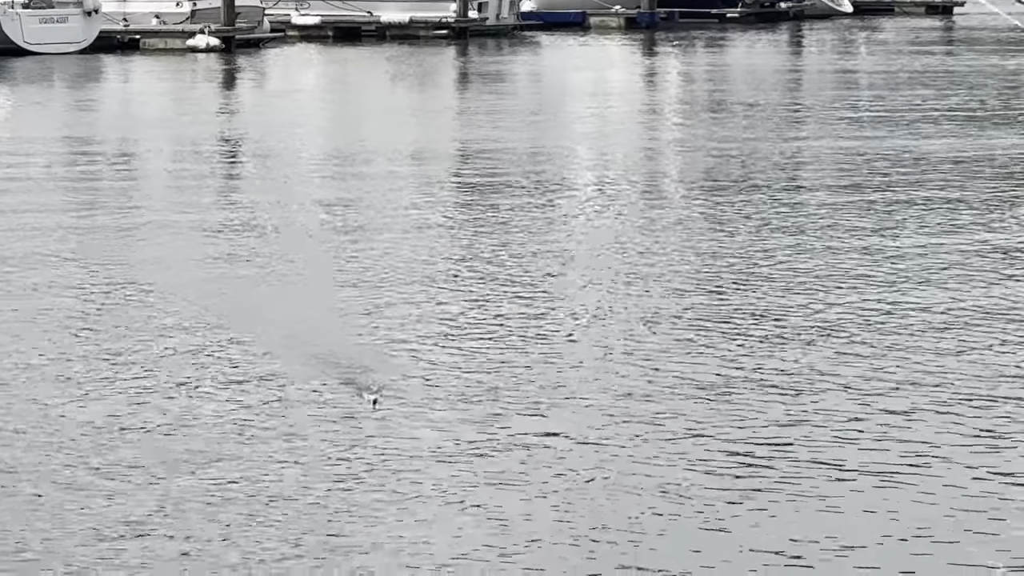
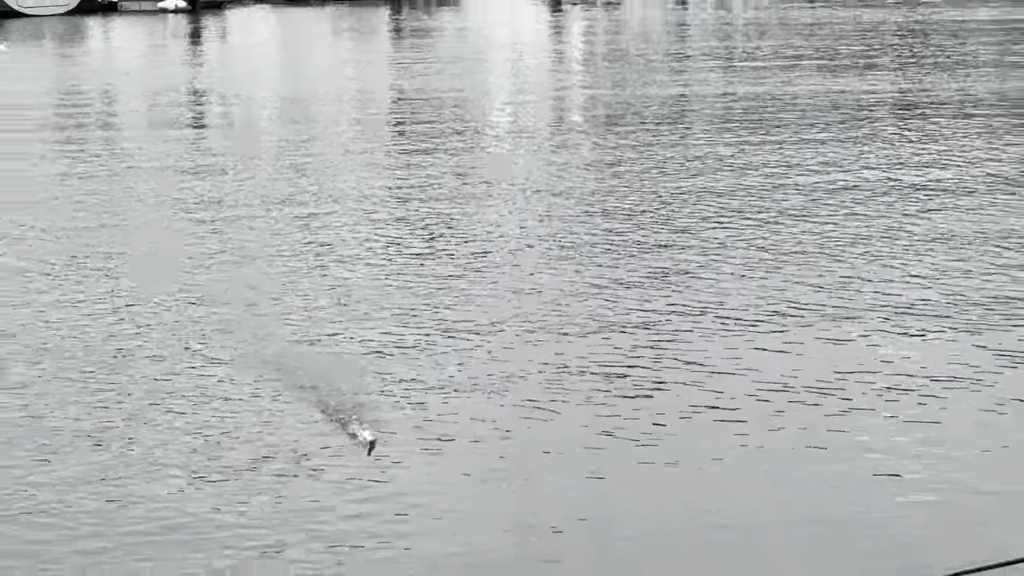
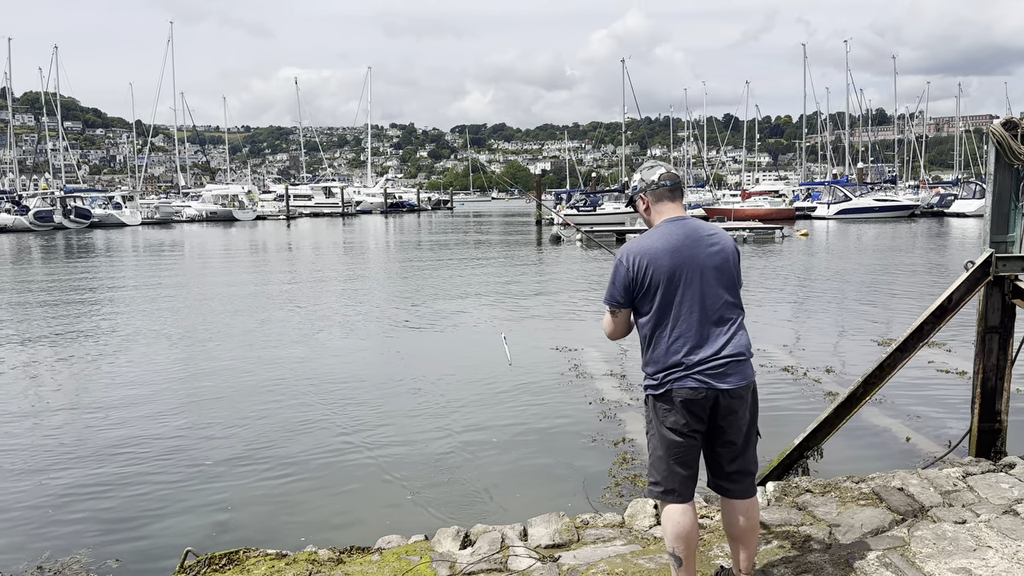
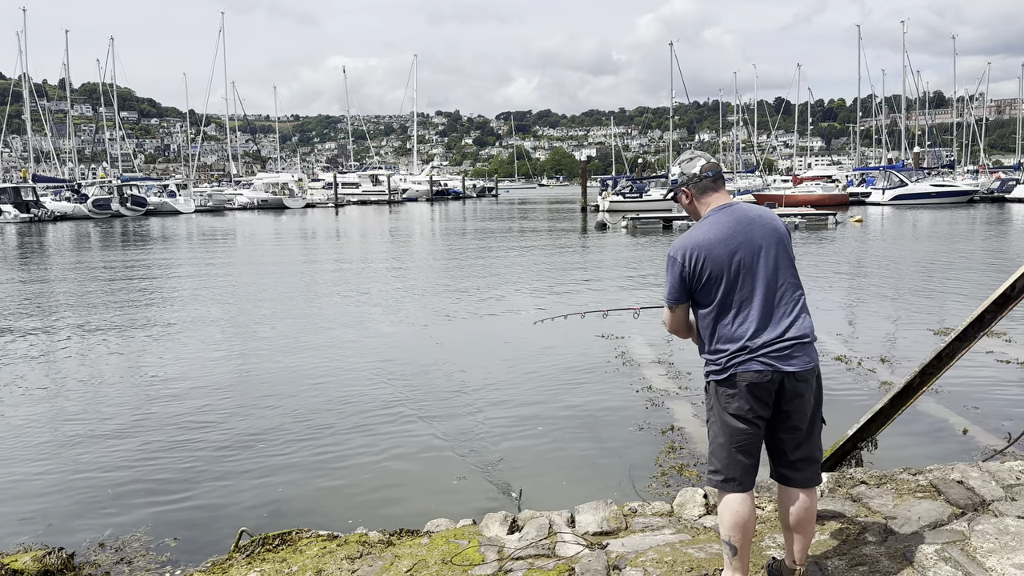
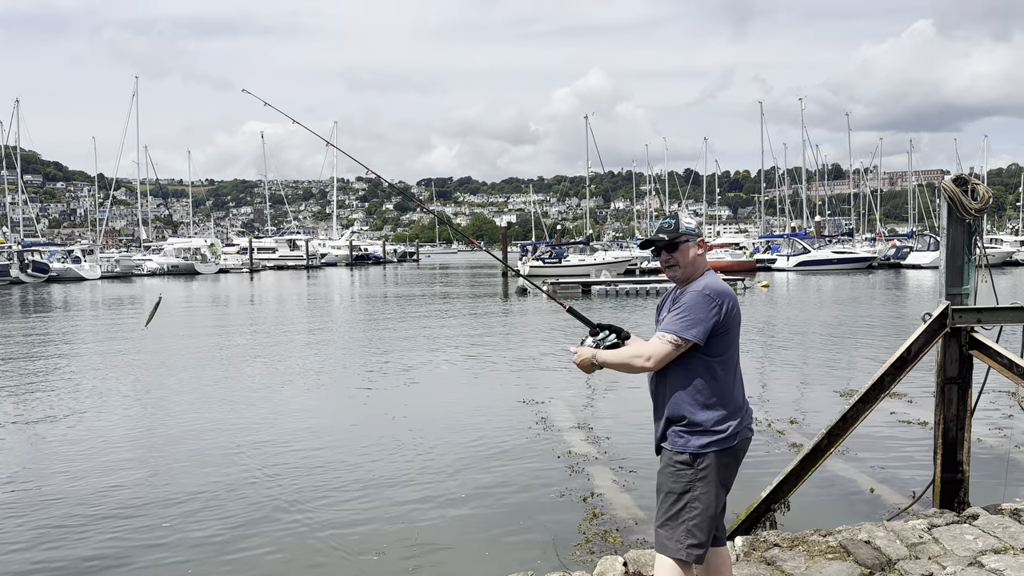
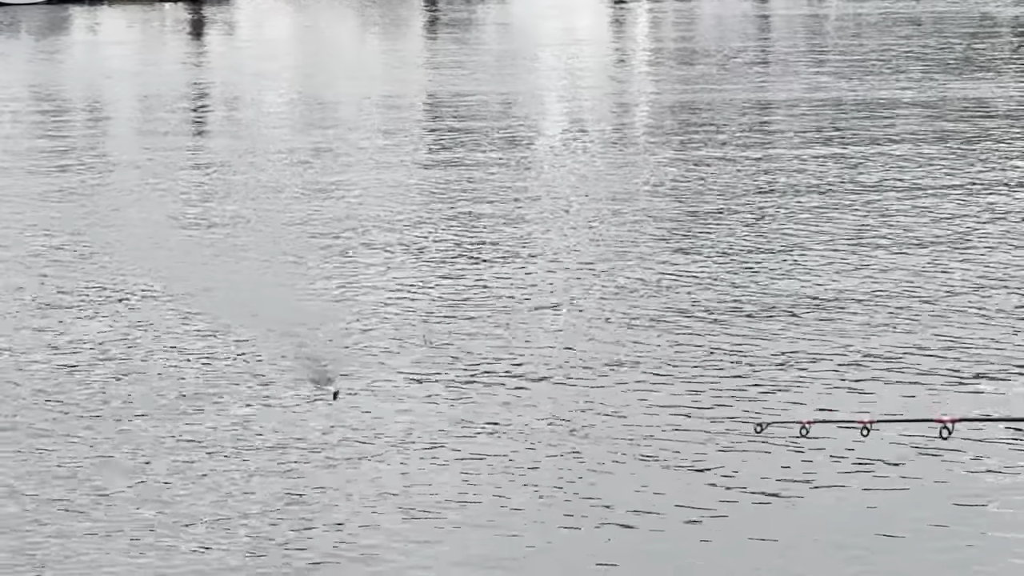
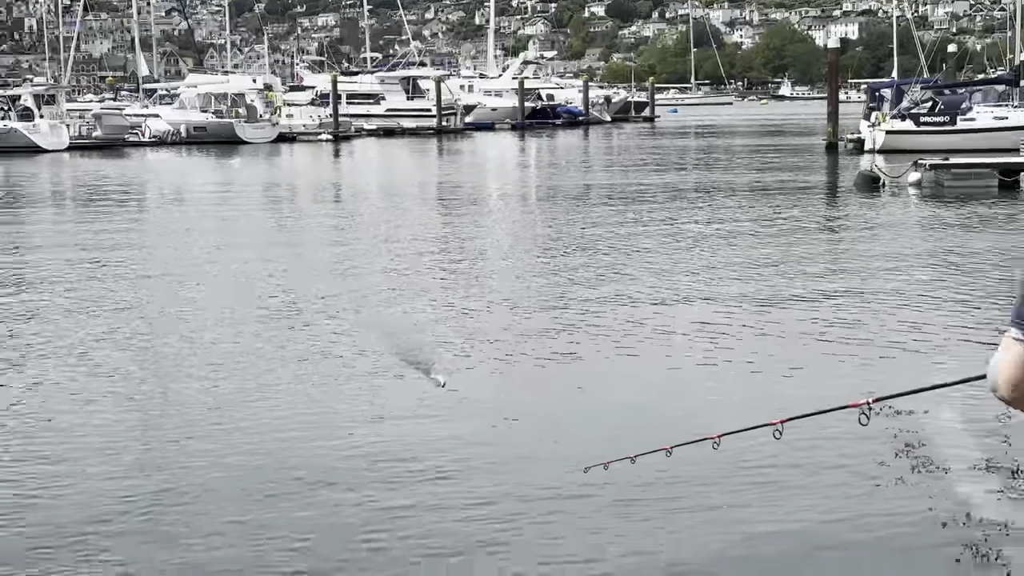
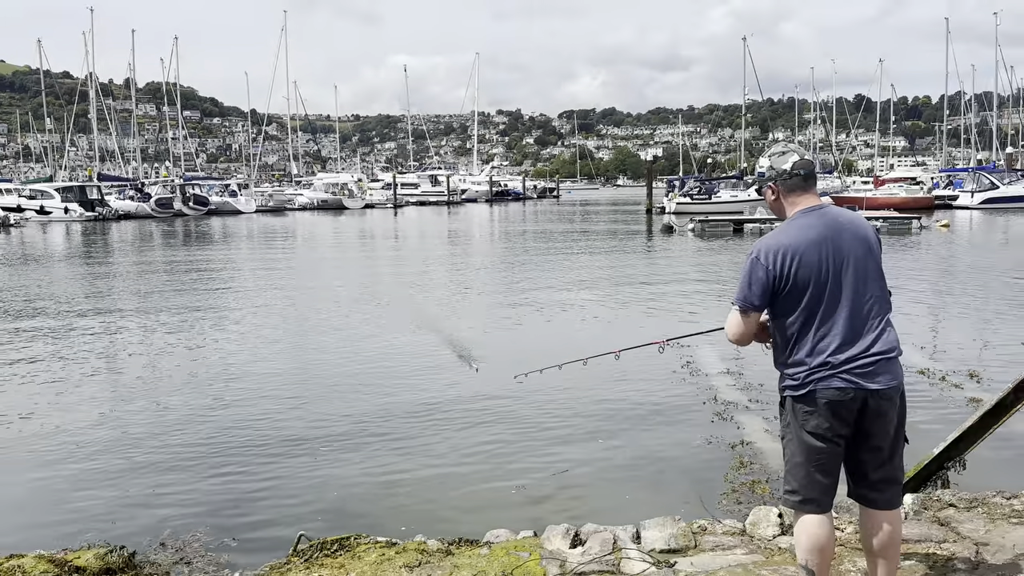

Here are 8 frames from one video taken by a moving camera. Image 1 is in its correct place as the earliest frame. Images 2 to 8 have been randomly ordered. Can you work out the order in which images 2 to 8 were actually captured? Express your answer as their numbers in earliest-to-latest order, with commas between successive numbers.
6, 2, 7, 8, 4, 3, 5
